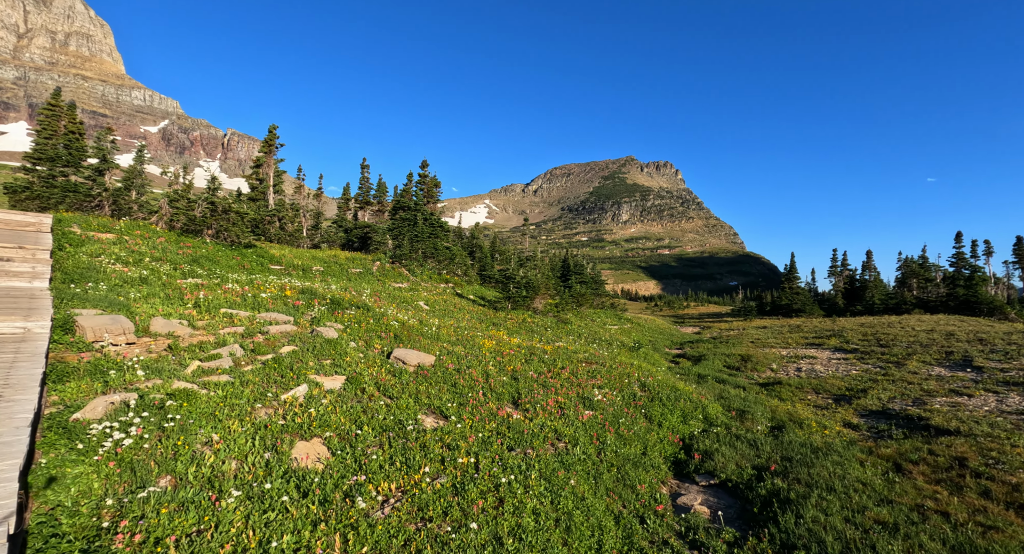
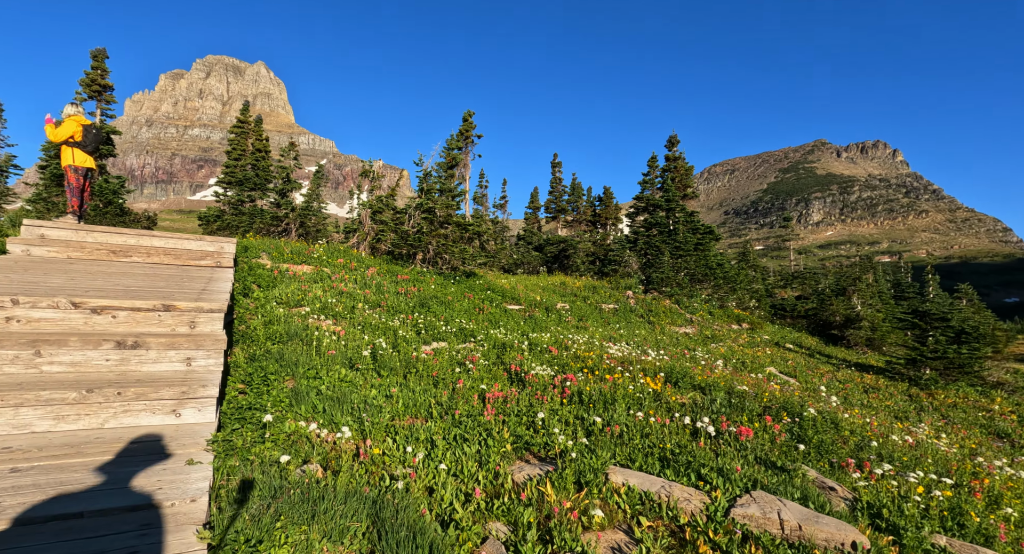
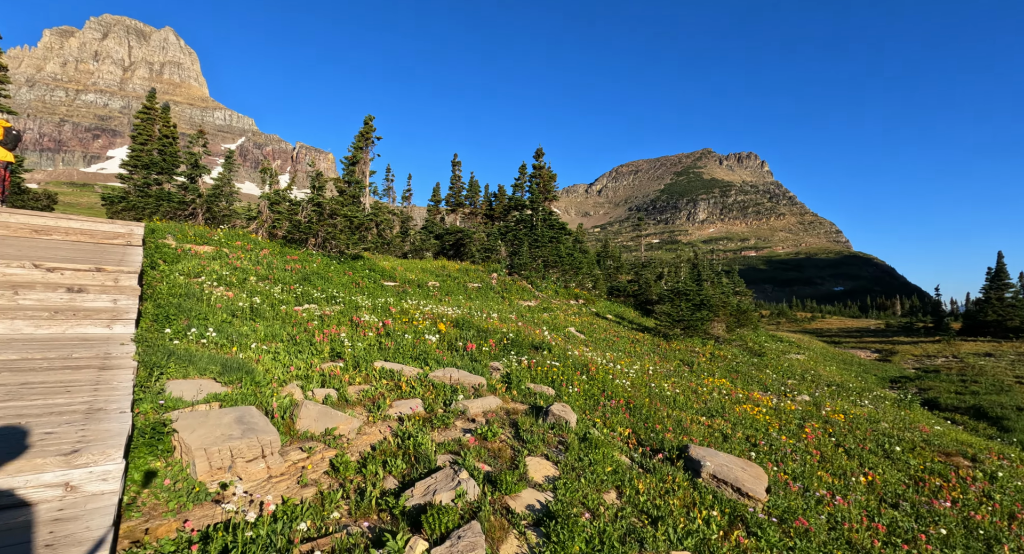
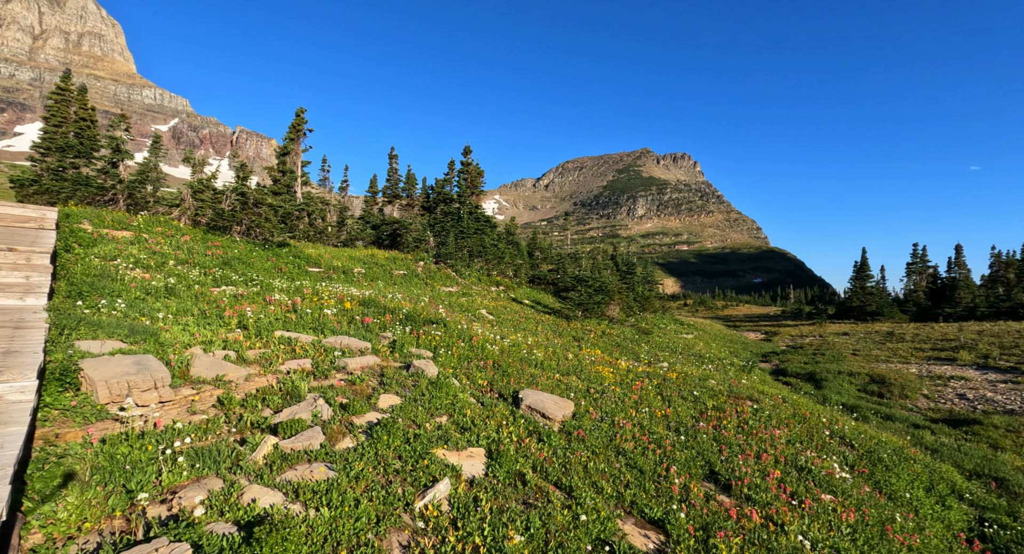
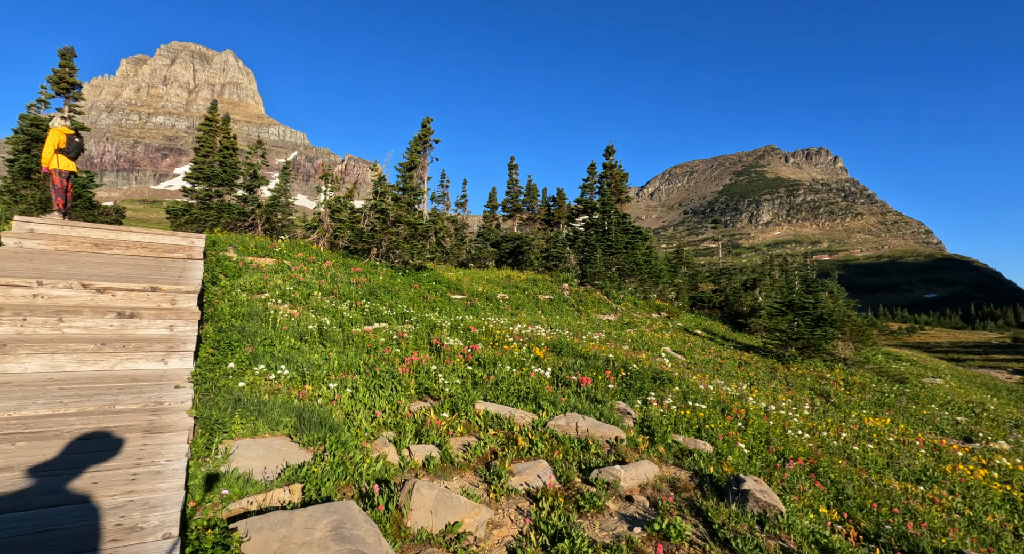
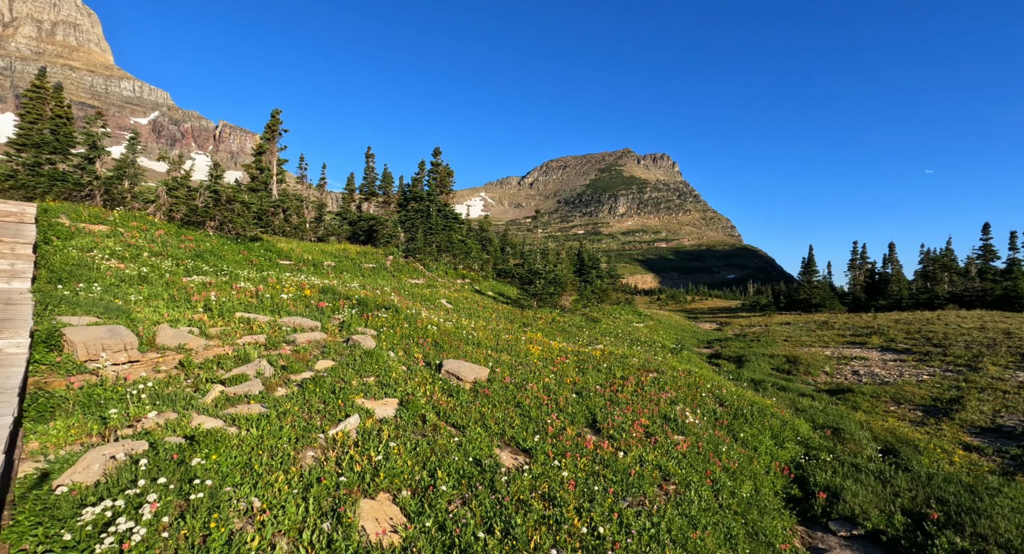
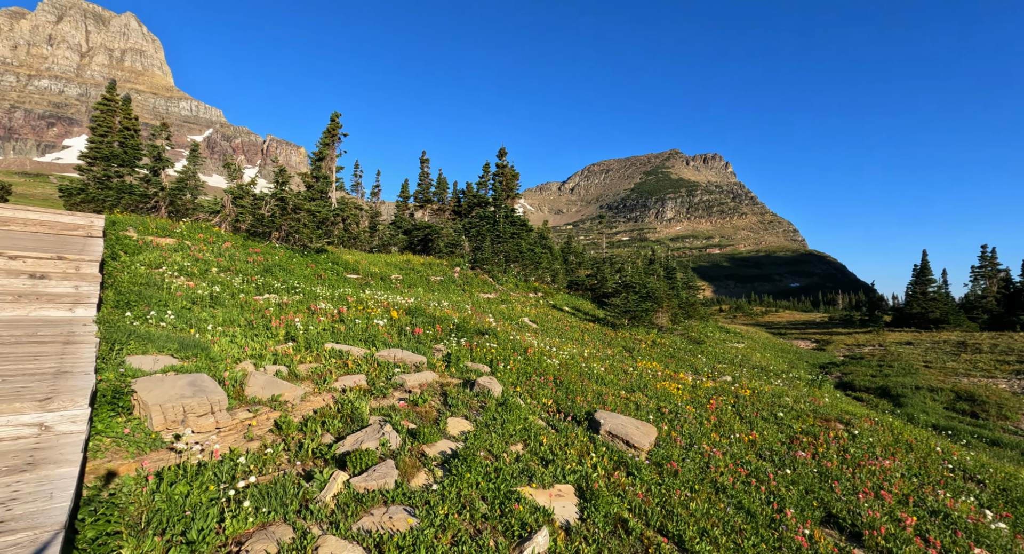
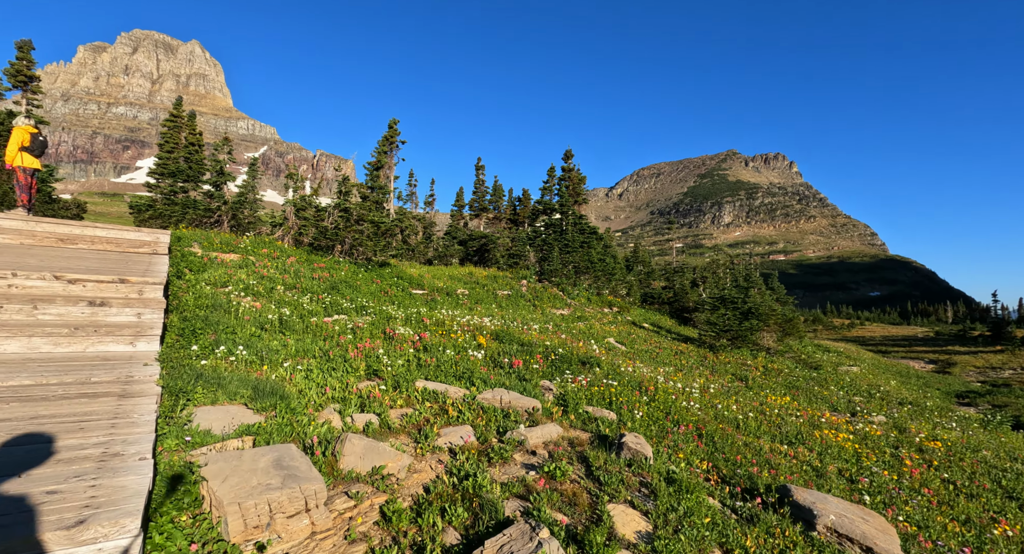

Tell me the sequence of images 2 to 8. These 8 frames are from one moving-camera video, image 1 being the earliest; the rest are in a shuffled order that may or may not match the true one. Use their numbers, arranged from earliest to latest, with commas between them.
6, 4, 7, 3, 8, 5, 2
